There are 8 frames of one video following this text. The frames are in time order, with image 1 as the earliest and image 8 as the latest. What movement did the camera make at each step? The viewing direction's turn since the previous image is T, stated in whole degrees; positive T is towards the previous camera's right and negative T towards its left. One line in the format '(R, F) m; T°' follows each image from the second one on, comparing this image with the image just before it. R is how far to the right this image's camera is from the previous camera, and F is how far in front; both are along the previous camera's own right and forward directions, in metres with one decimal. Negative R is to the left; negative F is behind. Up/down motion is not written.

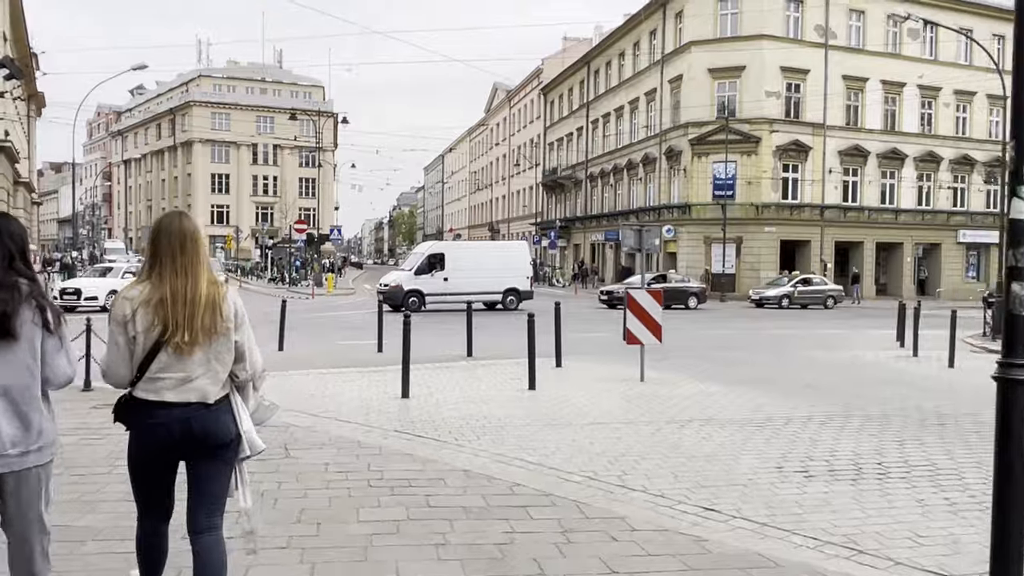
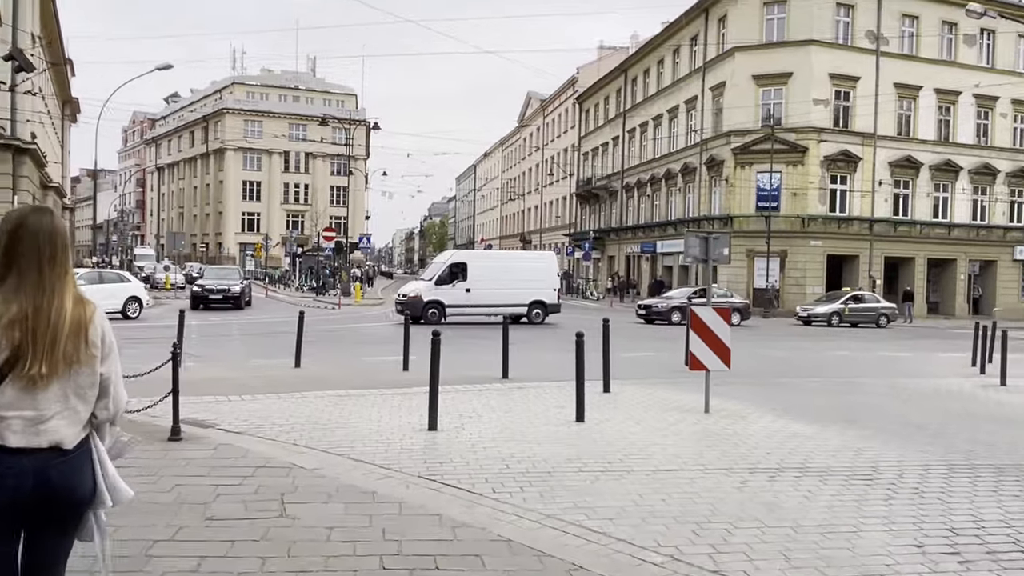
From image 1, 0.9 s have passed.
(-0.2, +1.7) m; -2°
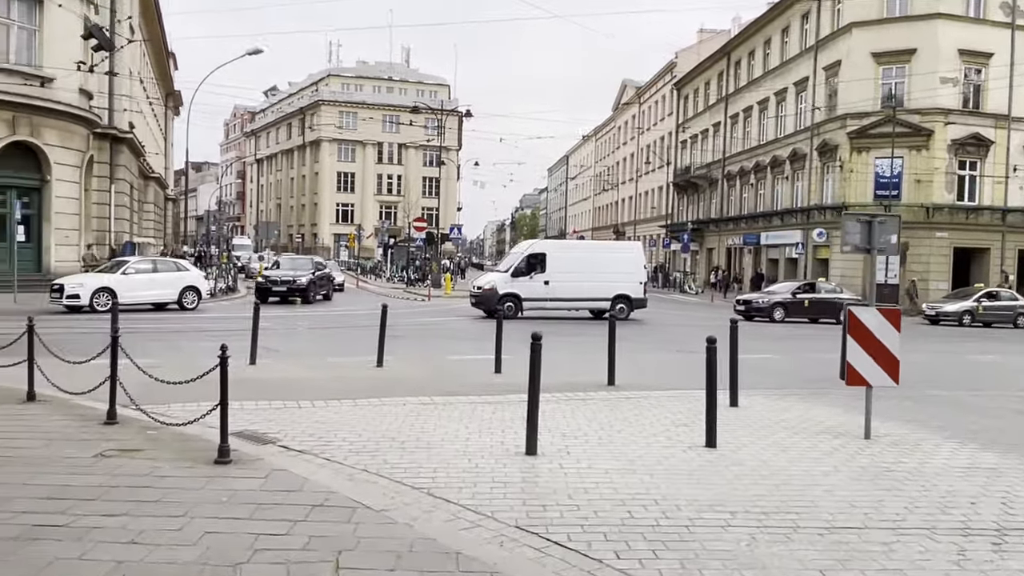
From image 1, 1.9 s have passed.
(-0.3, +1.8) m; -6°
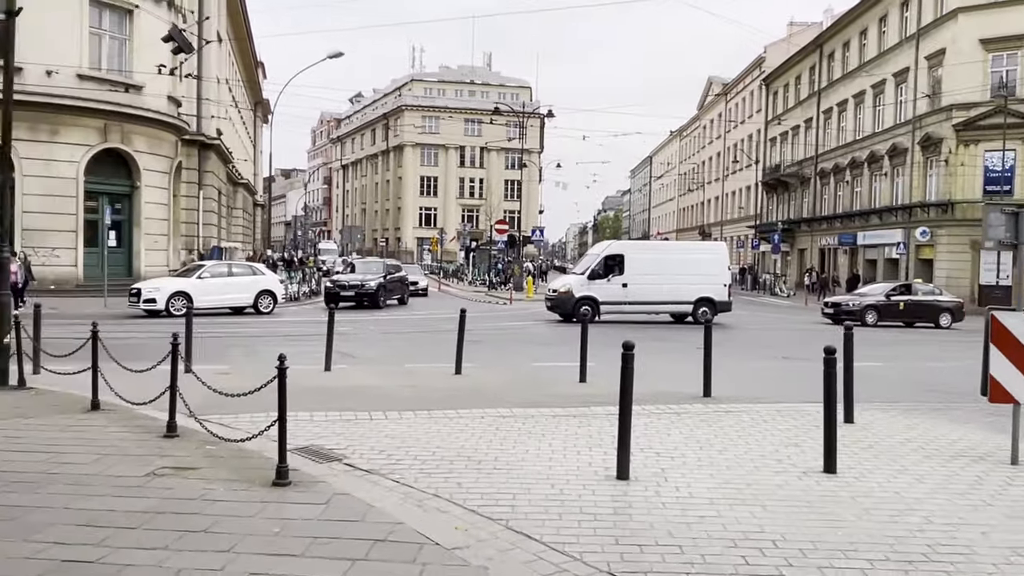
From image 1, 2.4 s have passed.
(-0.1, +0.9) m; -5°
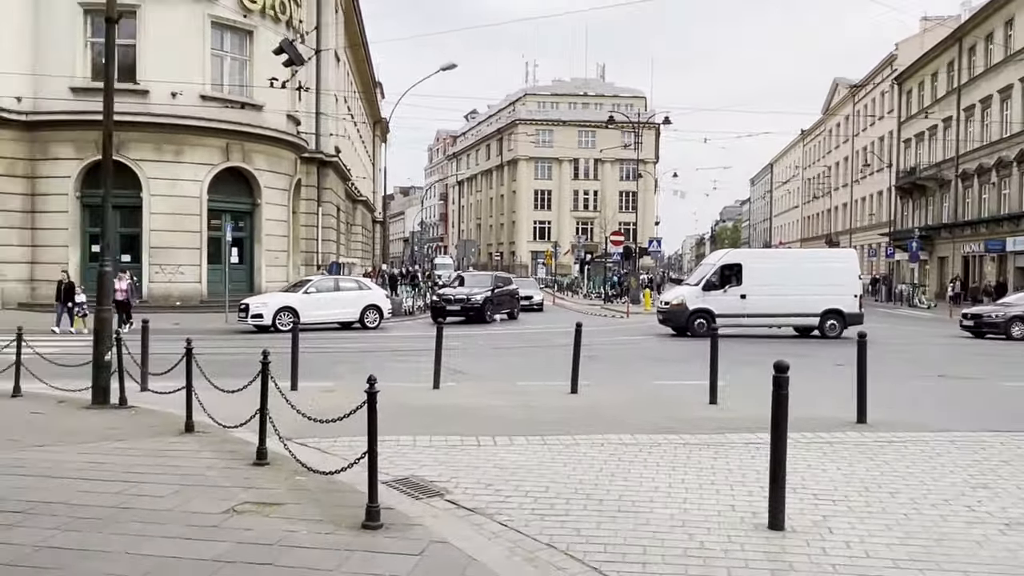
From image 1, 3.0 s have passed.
(-0.1, +1.0) m; -8°
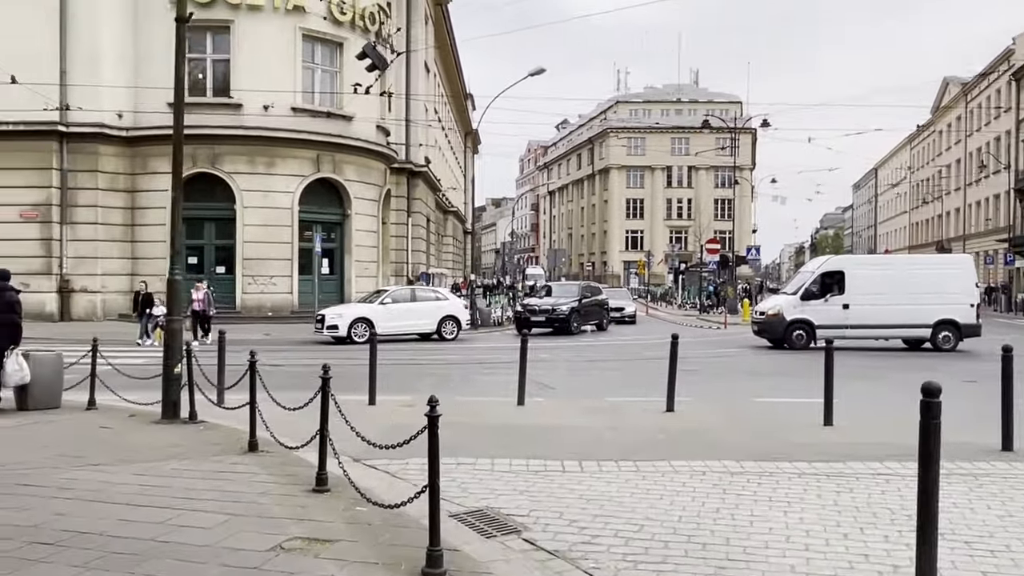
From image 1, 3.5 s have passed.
(0.0, +0.9) m; -6°
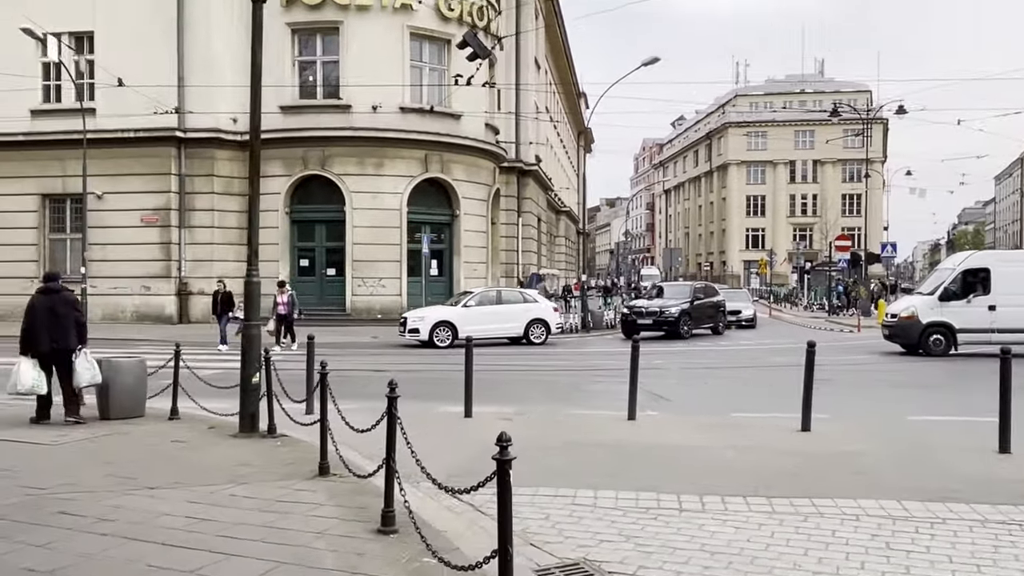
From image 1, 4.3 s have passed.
(+0.1, +1.2) m; -8°
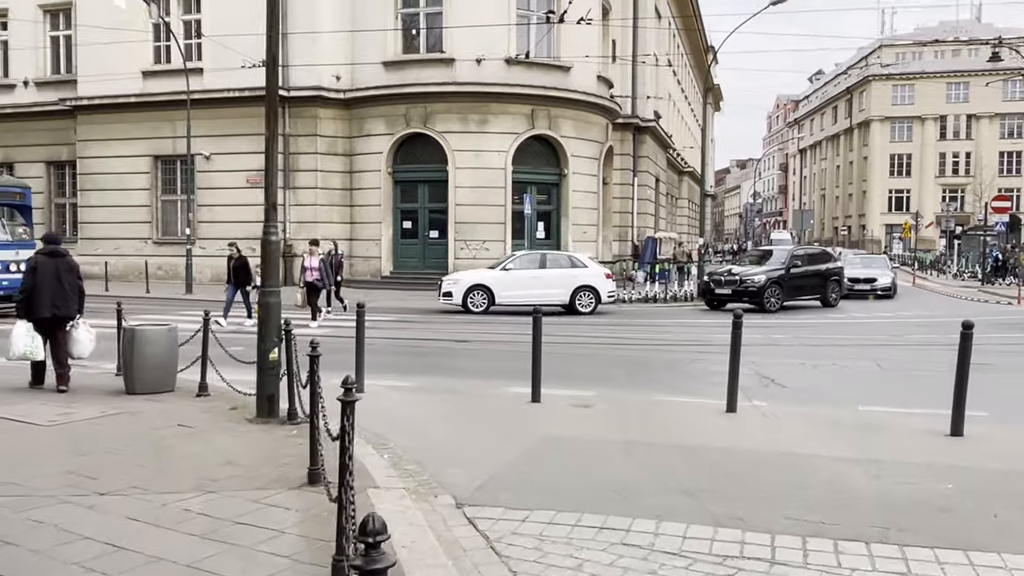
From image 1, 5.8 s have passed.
(+0.5, +1.8) m; -8°
